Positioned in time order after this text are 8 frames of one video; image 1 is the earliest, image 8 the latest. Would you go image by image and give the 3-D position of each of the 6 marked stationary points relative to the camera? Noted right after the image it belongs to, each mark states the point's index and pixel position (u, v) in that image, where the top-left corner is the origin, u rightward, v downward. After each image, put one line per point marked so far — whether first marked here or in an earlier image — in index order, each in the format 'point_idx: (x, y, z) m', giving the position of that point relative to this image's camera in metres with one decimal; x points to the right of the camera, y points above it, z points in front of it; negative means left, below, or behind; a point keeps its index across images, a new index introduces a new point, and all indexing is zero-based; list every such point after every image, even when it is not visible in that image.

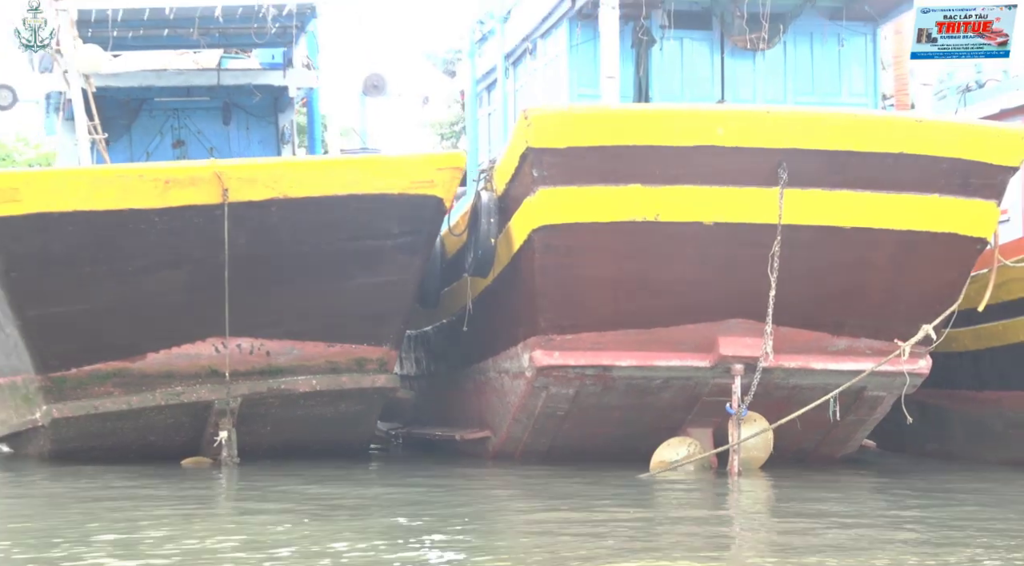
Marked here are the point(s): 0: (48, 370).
0: (-2.7, -0.5, +10.3) m
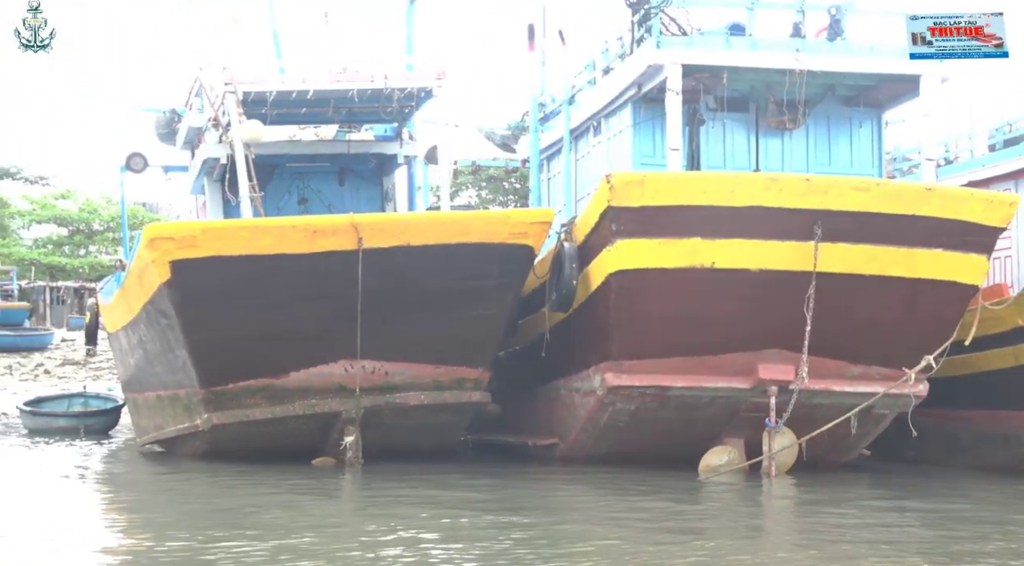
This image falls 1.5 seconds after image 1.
0: (-2.2, -0.7, +12.5) m
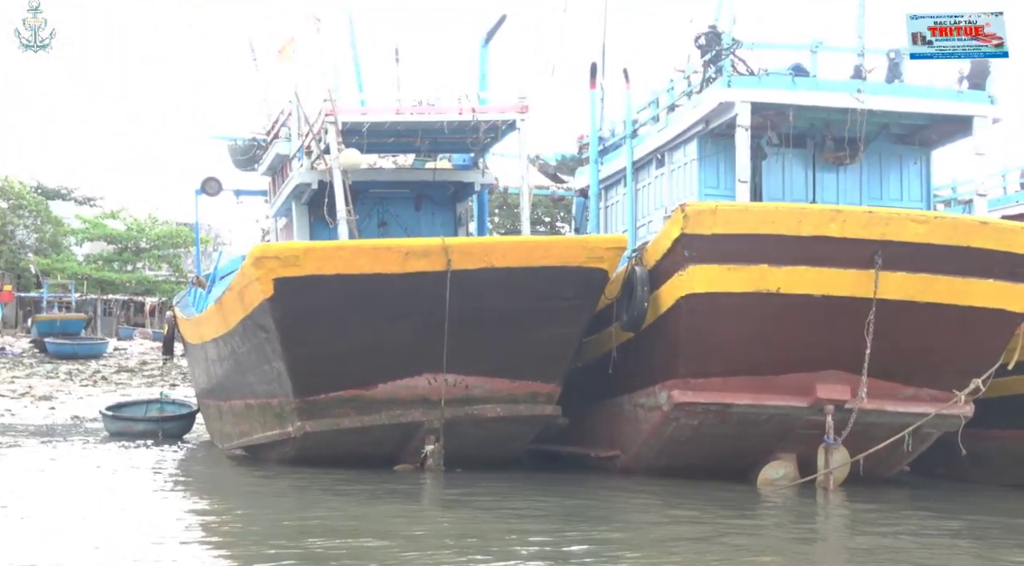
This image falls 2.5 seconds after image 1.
0: (-1.6, -0.9, +13.4) m
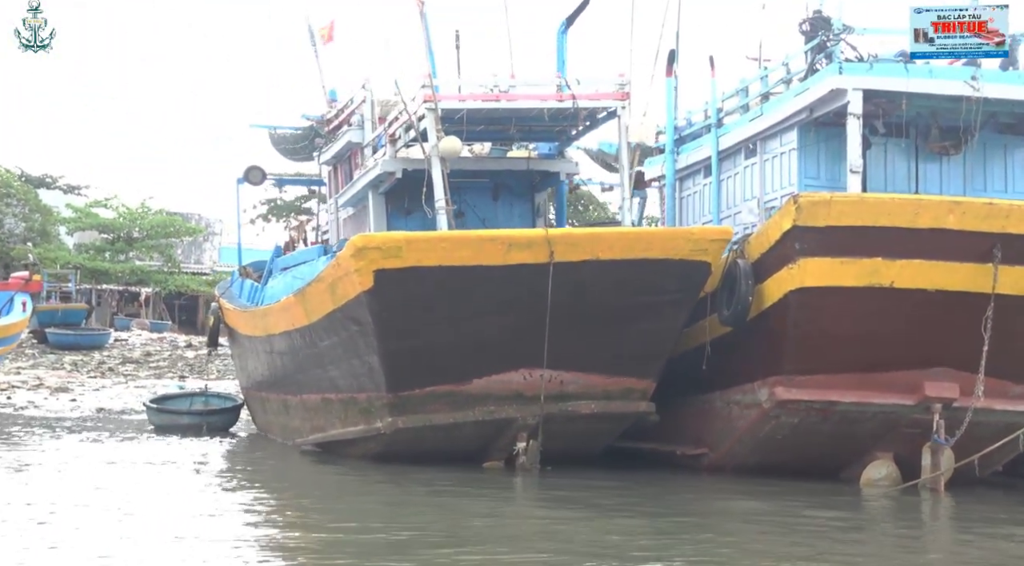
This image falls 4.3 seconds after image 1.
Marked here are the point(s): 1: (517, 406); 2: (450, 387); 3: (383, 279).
0: (-0.9, -0.8, +12.9) m
1: (+0.1, -0.9, +12.9) m
2: (-0.5, -0.8, +12.9) m
3: (-0.9, 0.0, +12.4) m
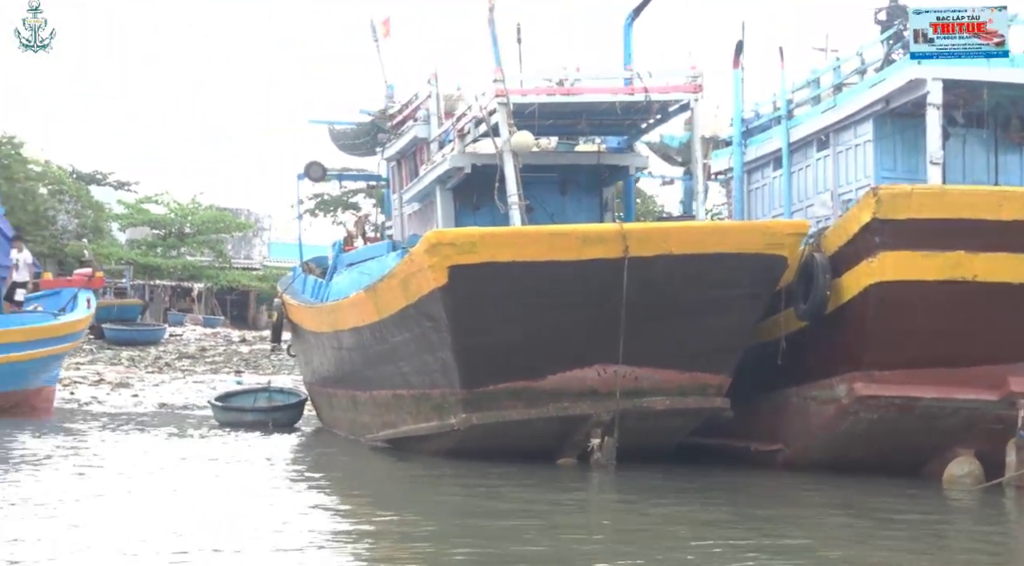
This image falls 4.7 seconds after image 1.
0: (-0.3, -0.8, +12.8) m
1: (+0.6, -0.9, +12.8) m
2: (+0.1, -0.8, +12.8) m
3: (-0.4, +0.1, +12.3) m
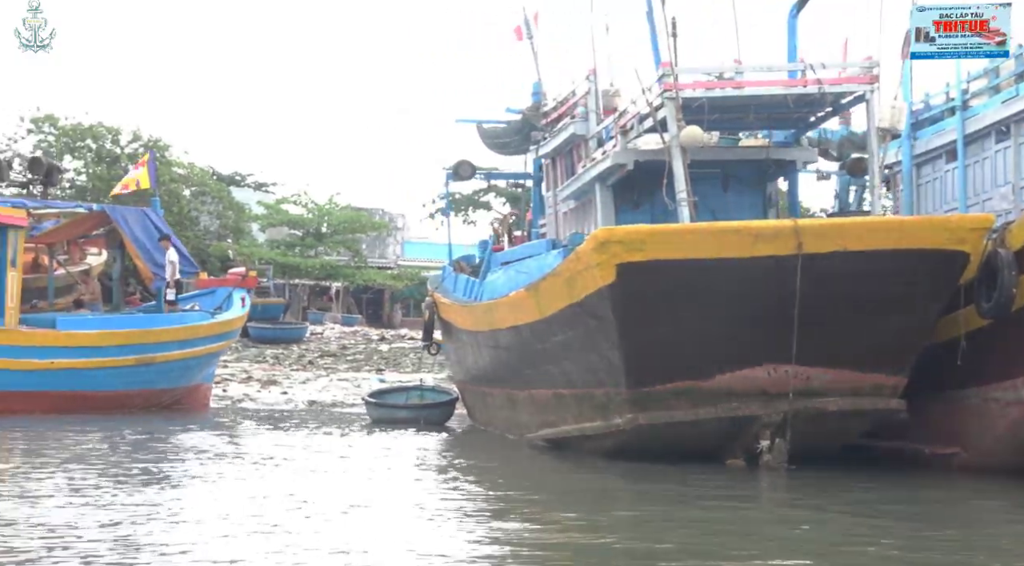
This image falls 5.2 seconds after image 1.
0: (+0.9, -0.8, +12.6) m
1: (+1.8, -0.9, +12.5) m
2: (+1.3, -0.7, +12.6) m
3: (+0.8, +0.1, +12.1) m
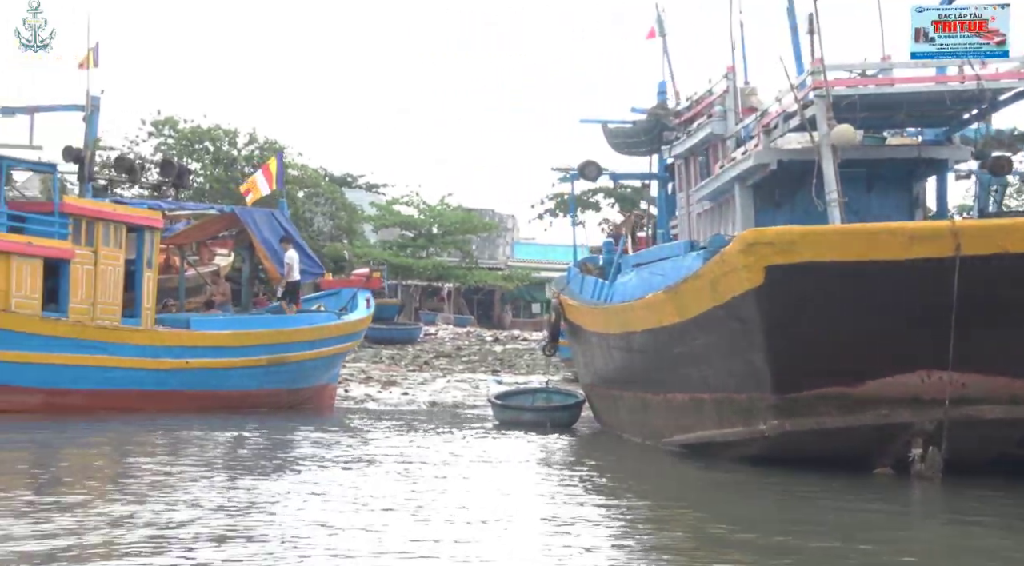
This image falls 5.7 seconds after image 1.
0: (+2.0, -0.8, +12.3) m
1: (+2.9, -0.9, +12.2) m
2: (+2.4, -0.8, +12.2) m
3: (+1.8, +0.1, +11.8) m
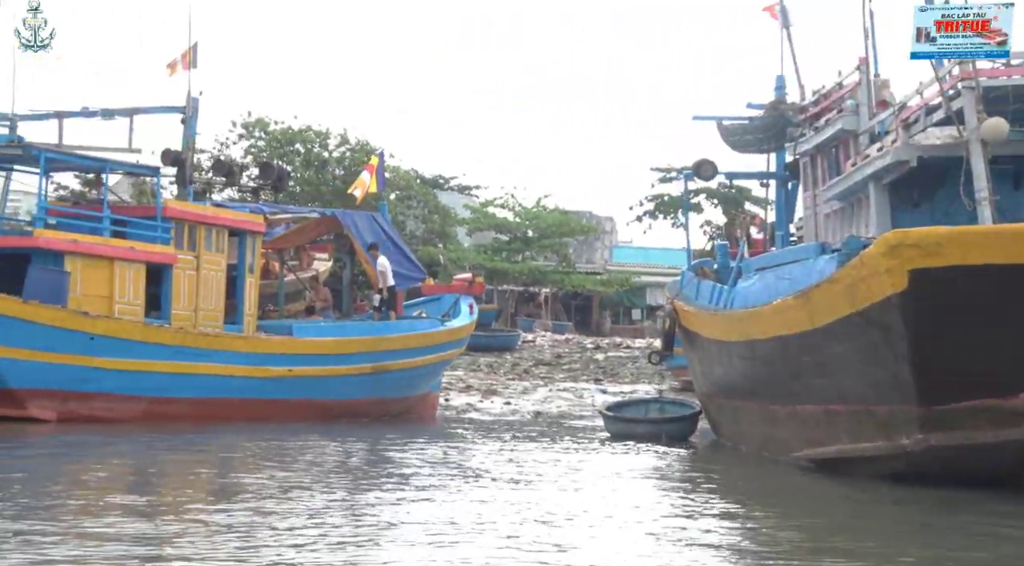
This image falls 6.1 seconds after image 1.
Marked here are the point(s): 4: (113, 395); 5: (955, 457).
0: (+2.8, -0.8, +11.4) m
1: (+3.7, -0.9, +11.2) m
2: (+3.2, -0.8, +11.3) m
3: (+2.6, 0.0, +10.9) m
4: (-4.3, -1.2, +18.5) m
5: (+3.0, -1.2, +11.6) m
